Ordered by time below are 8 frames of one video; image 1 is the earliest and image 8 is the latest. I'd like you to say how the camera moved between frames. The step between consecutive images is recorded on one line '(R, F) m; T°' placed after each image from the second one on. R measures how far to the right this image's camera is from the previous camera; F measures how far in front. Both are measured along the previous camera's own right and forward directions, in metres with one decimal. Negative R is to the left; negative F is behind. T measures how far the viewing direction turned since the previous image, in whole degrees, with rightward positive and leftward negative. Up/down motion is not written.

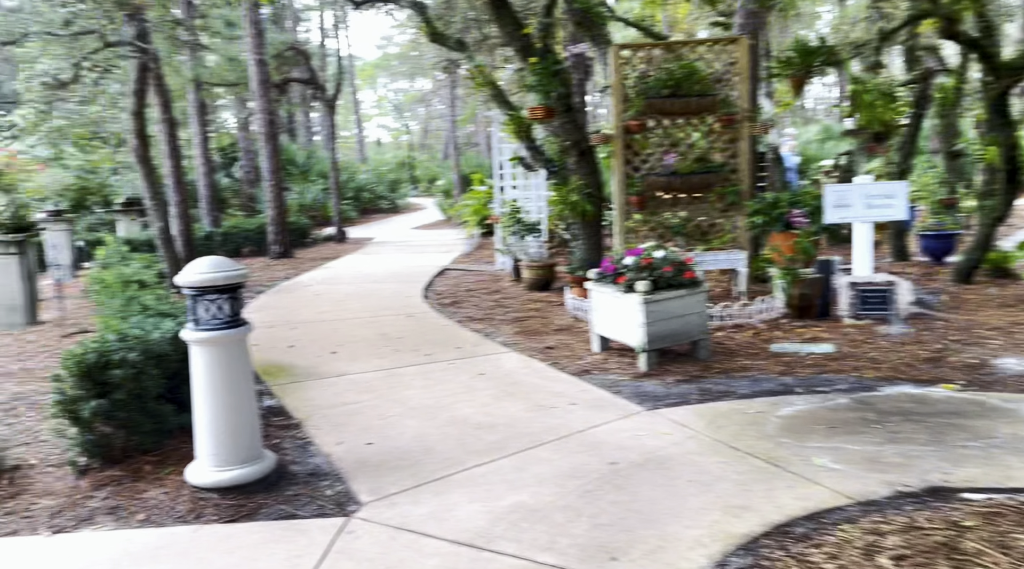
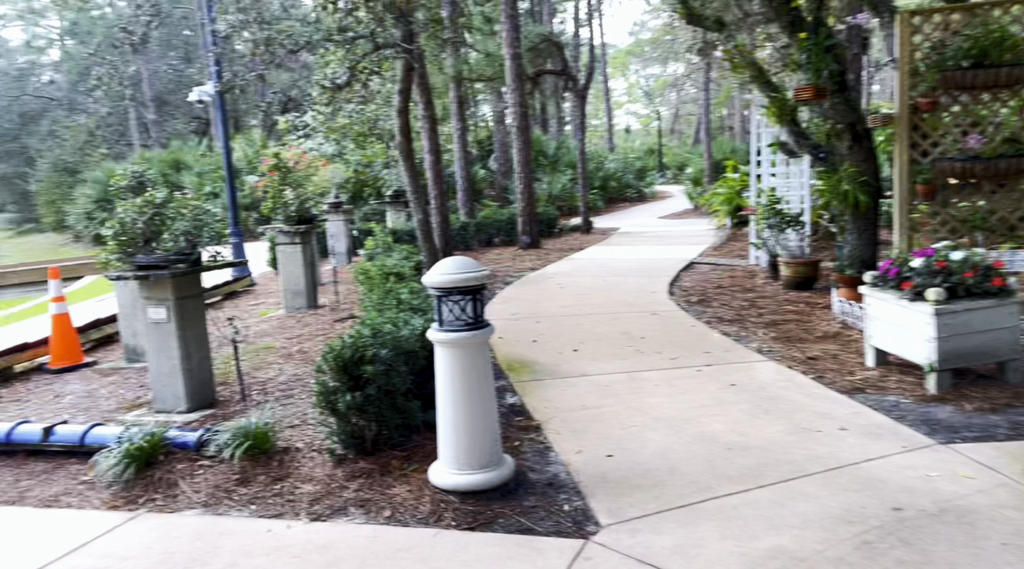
(0.0, +0.3) m; -17°
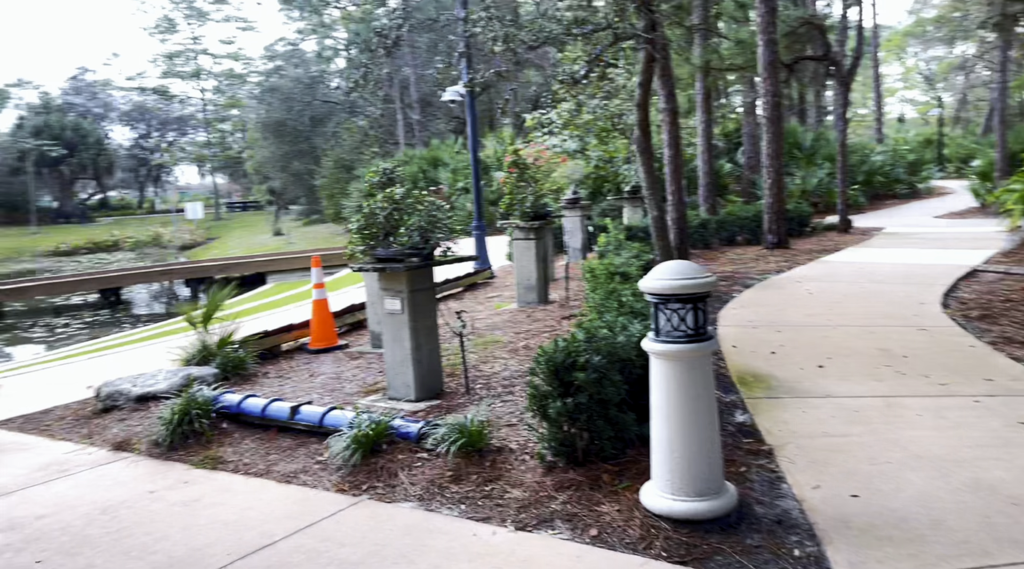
(+0.1, +0.3) m; -17°
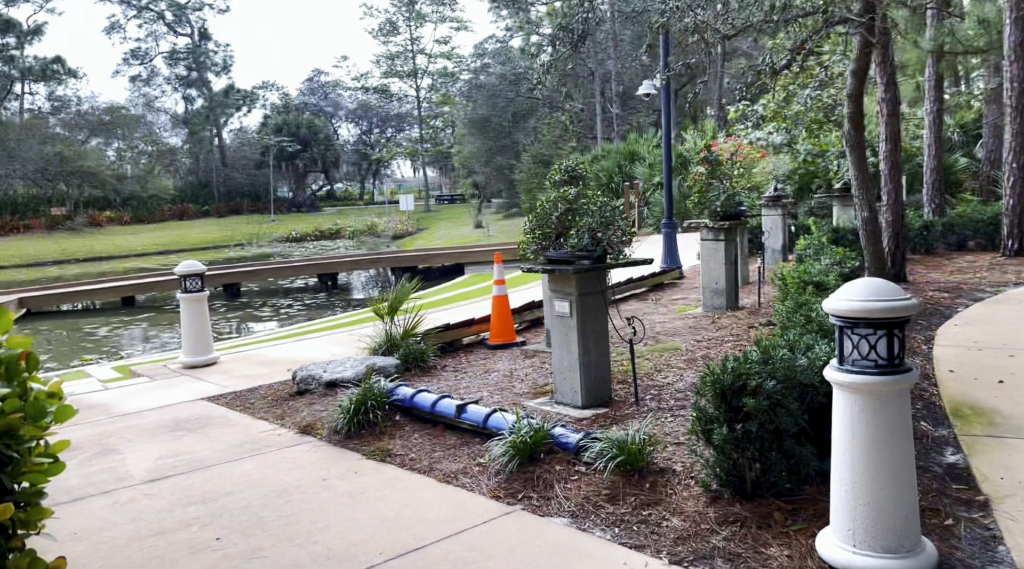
(+0.2, +0.2) m; -14°
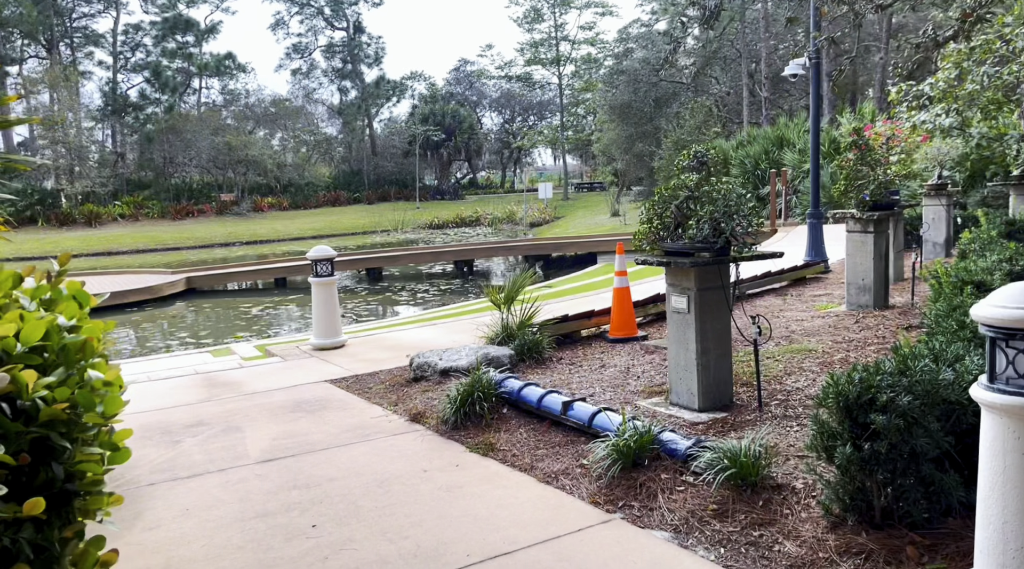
(+0.2, +0.2) m; -10°
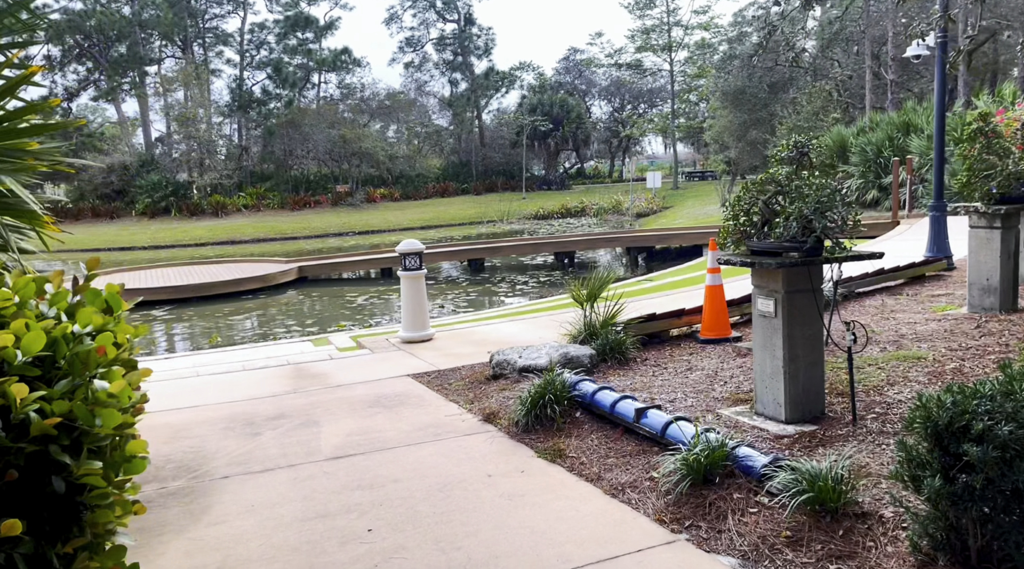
(+0.2, +0.2) m; -8°
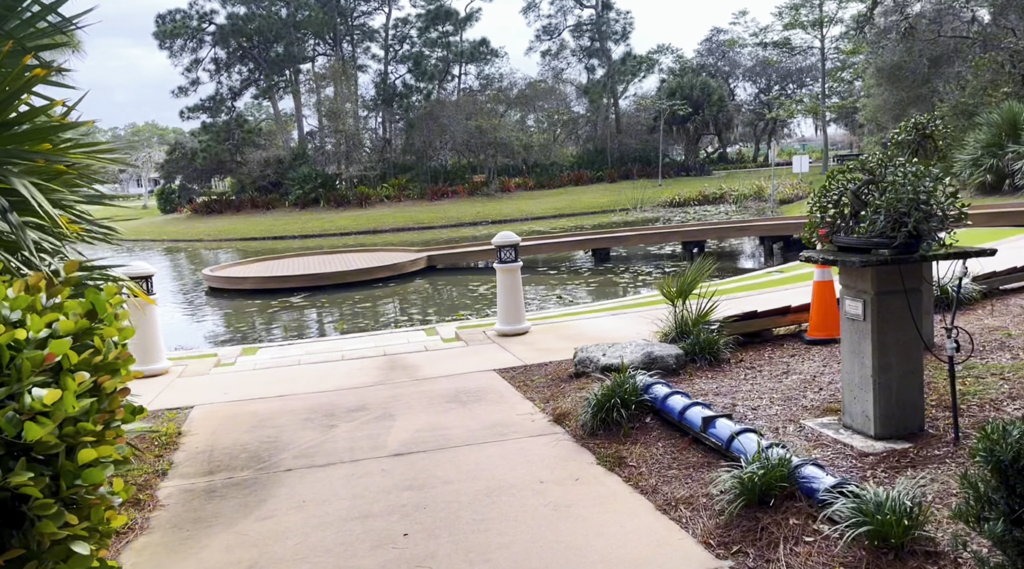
(+0.4, +0.2) m; -10°
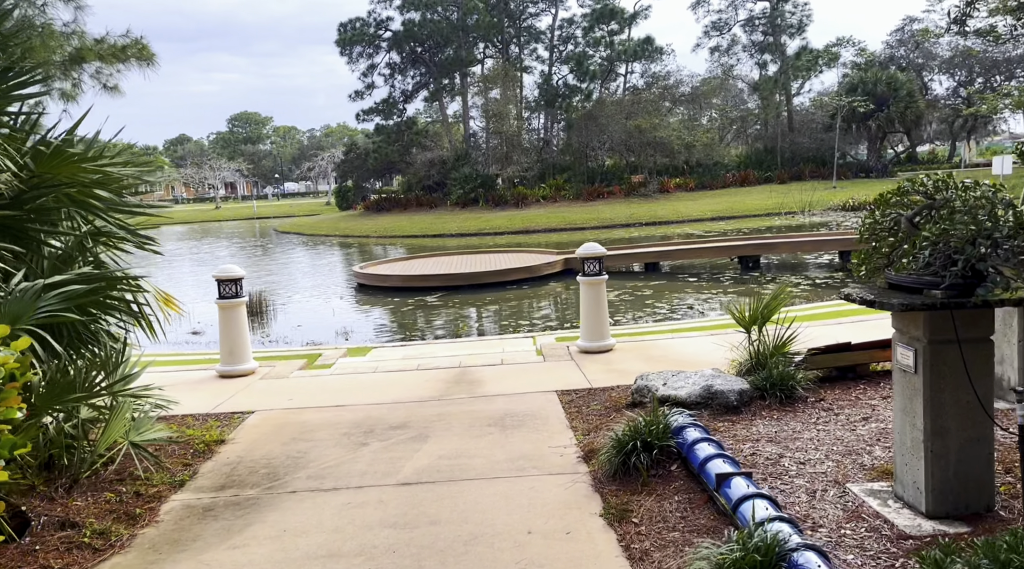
(+0.8, +0.4) m; -12°
